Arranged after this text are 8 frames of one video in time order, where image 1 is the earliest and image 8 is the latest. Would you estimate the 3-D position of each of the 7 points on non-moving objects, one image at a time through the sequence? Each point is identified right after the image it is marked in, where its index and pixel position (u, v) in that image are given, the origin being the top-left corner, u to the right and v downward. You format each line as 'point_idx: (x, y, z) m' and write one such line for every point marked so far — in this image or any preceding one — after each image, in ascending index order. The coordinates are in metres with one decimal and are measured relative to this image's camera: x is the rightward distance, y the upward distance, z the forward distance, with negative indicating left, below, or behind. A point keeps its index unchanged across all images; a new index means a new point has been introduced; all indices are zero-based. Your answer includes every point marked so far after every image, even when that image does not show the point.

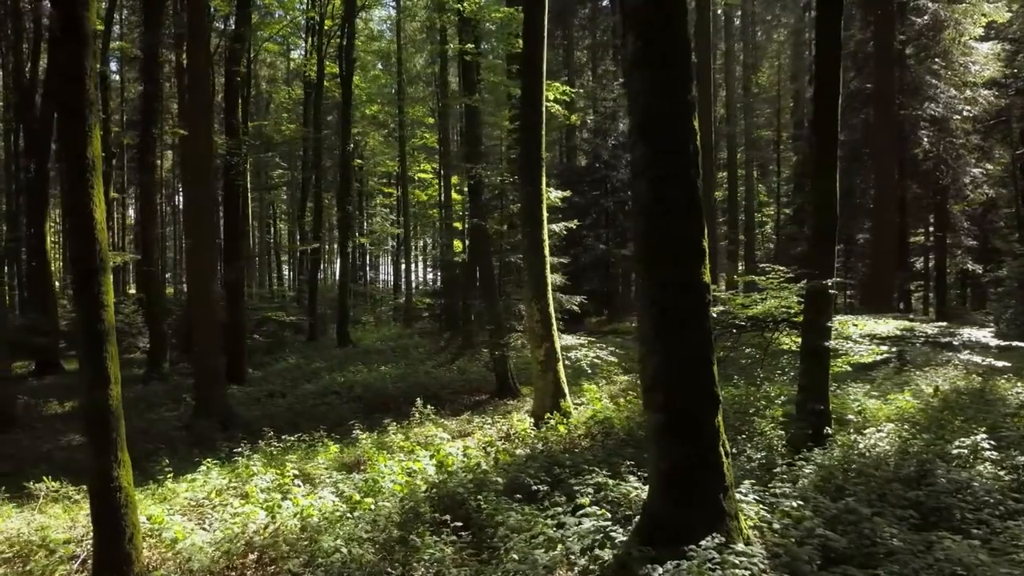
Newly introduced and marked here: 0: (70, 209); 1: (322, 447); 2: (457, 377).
0: (-3.5, +0.6, +5.5) m
1: (-2.6, -2.3, +9.8) m
2: (-1.5, -2.3, +18.1) m
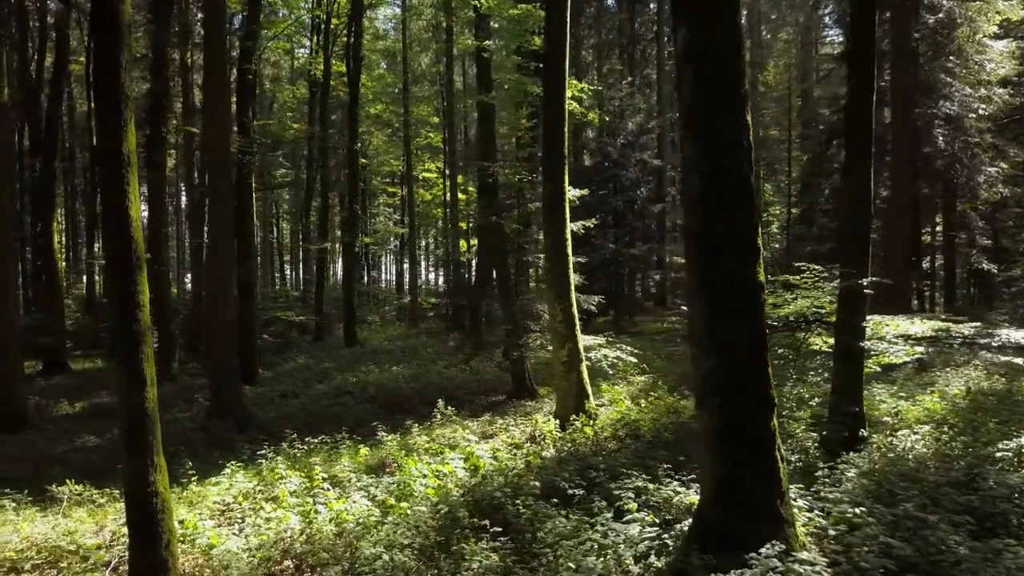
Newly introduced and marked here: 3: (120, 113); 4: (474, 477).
0: (-3.1, +0.6, +5.3) m
1: (-2.3, -2.3, +9.6) m
2: (-1.1, -2.3, +17.9) m
3: (-3.0, +1.4, +5.3) m
4: (-0.4, -2.1, +7.7) m
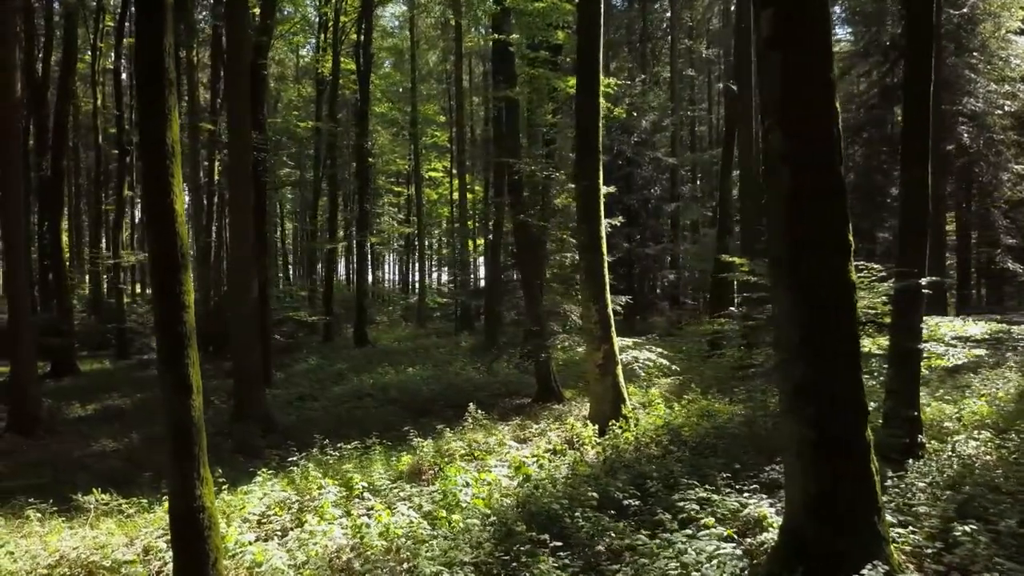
0: (-2.6, +0.6, +5.0) m
1: (-1.8, -2.3, +9.2) m
2: (-0.6, -2.3, +17.5) m
3: (-2.5, +1.4, +5.0) m
4: (+0.1, -2.1, +7.3) m
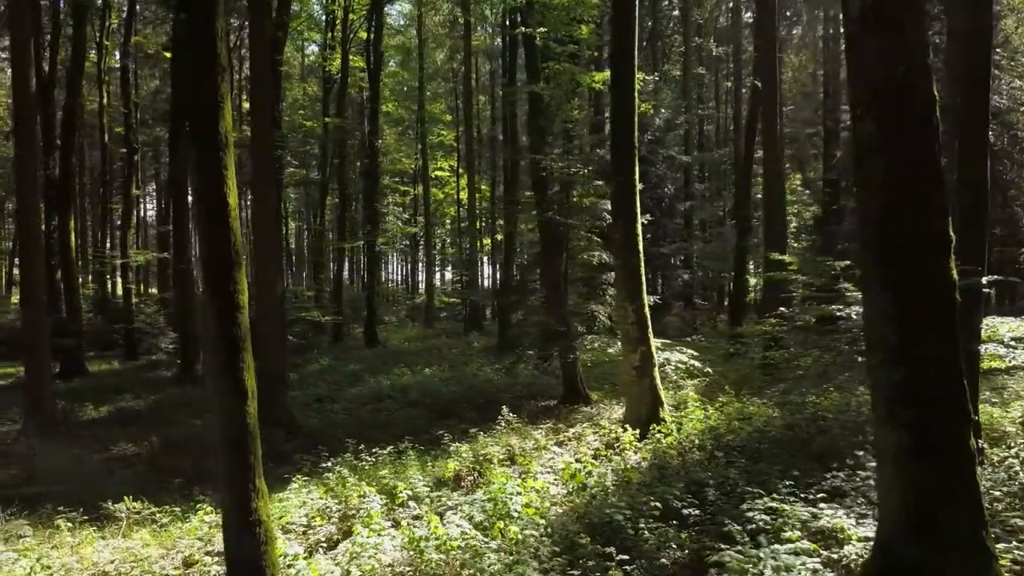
0: (-2.1, +0.6, +4.7) m
1: (-1.2, -2.3, +8.9) m
2: (-0.1, -2.2, +17.2) m
3: (-2.0, +1.4, +4.7) m
4: (+0.7, -2.1, +7.0) m
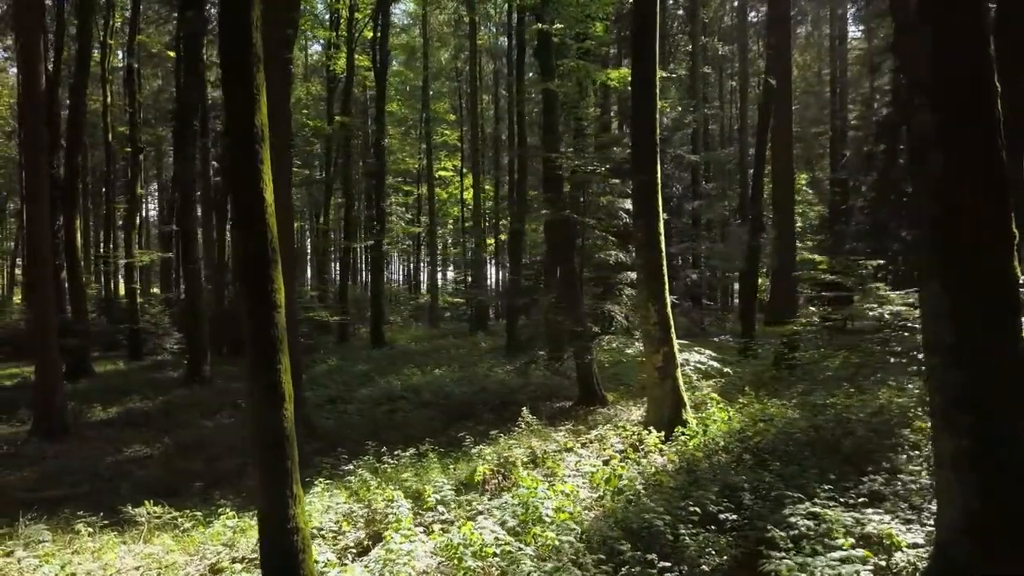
0: (-1.8, +0.7, +4.5) m
1: (-0.9, -2.3, +8.8) m
2: (+0.2, -2.2, +17.1) m
3: (-1.7, +1.4, +4.5) m
4: (+1.0, -2.1, +6.9) m
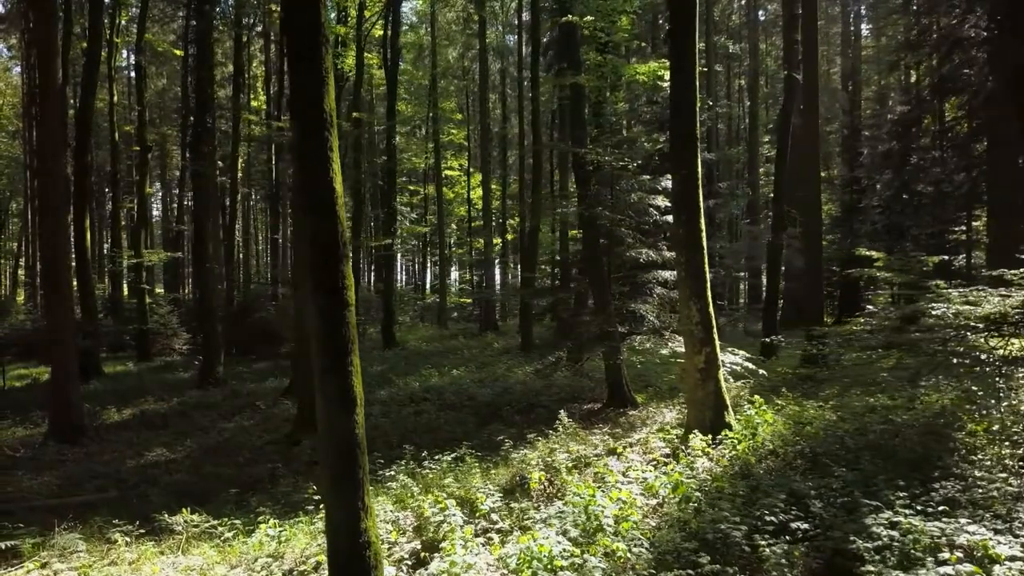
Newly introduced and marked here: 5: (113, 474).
0: (-1.3, +0.7, +4.2) m
1: (-0.4, -2.2, +8.5) m
2: (+0.8, -2.2, +16.8) m
3: (-1.2, +1.4, +4.2) m
4: (+1.5, -2.1, +6.6) m
5: (-5.7, -2.7, +9.9) m
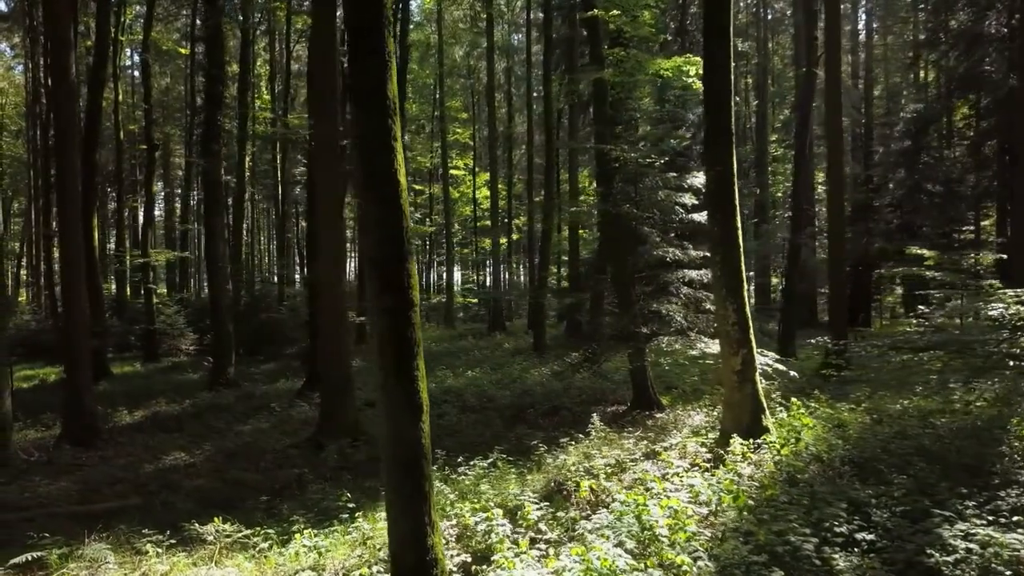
0: (-0.8, +0.7, +3.9) m
1: (0.0, -2.2, +8.2) m
2: (+1.2, -2.2, +16.5) m
3: (-0.7, +1.4, +3.9) m
4: (+1.9, -2.1, +6.3) m
5: (-5.3, -2.6, +9.6) m
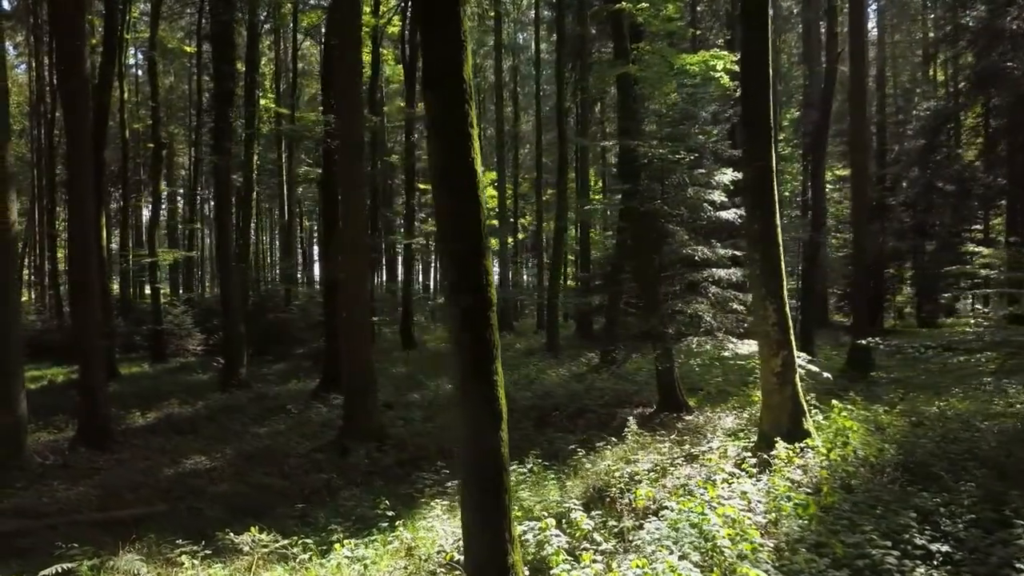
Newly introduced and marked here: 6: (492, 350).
0: (-0.4, +0.7, +3.6) m
1: (+0.5, -2.2, +7.9) m
2: (+1.6, -2.2, +16.2) m
3: (-0.3, +1.4, +3.6) m
4: (+2.4, -2.0, +6.0) m
5: (-4.8, -2.6, +9.3) m
6: (-0.1, -0.3, +3.7) m
